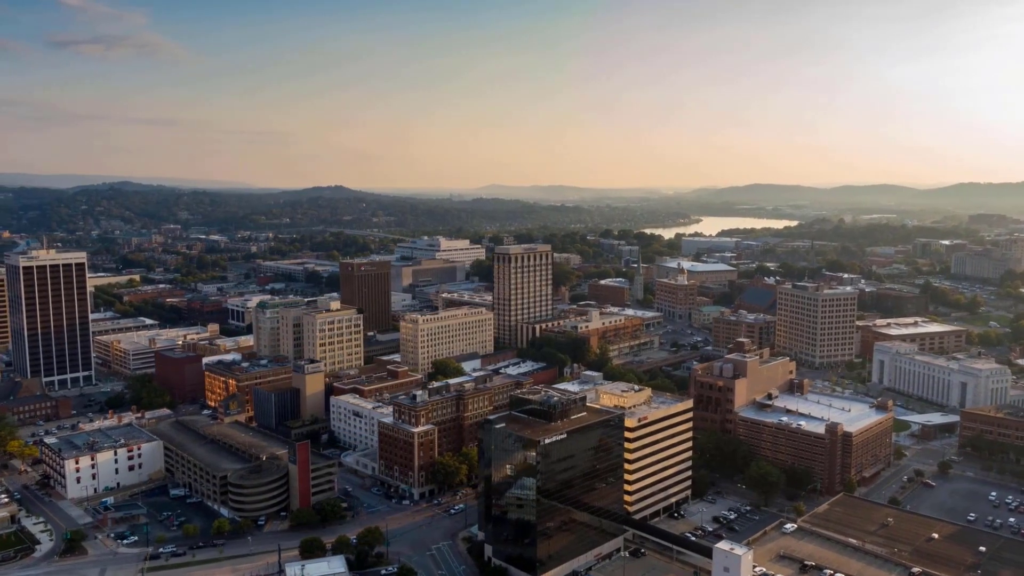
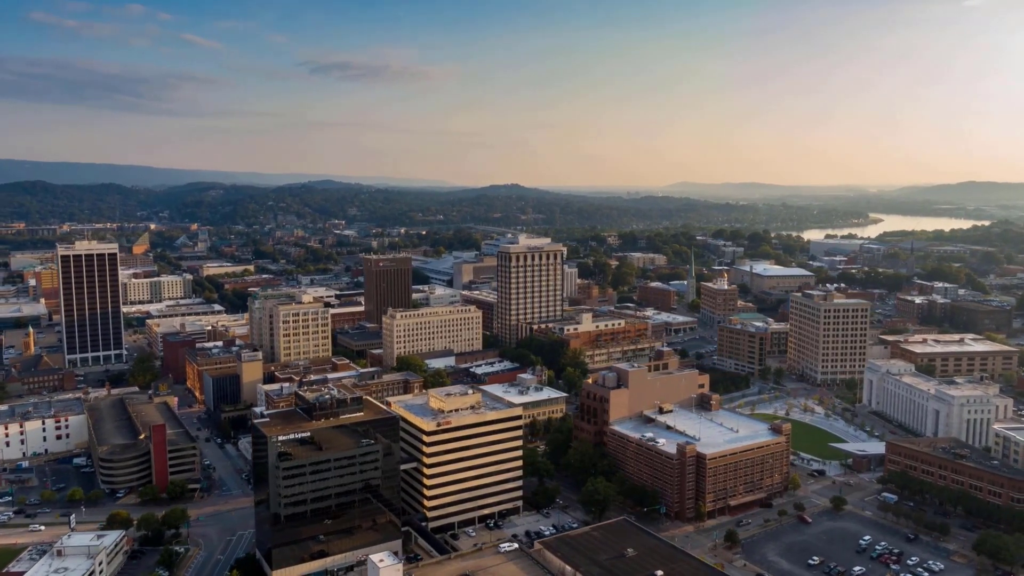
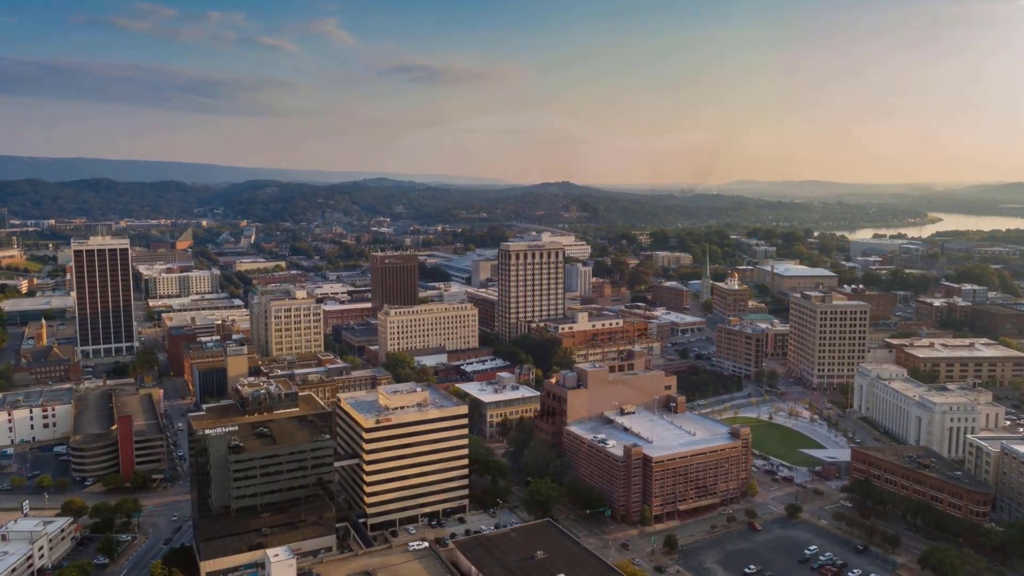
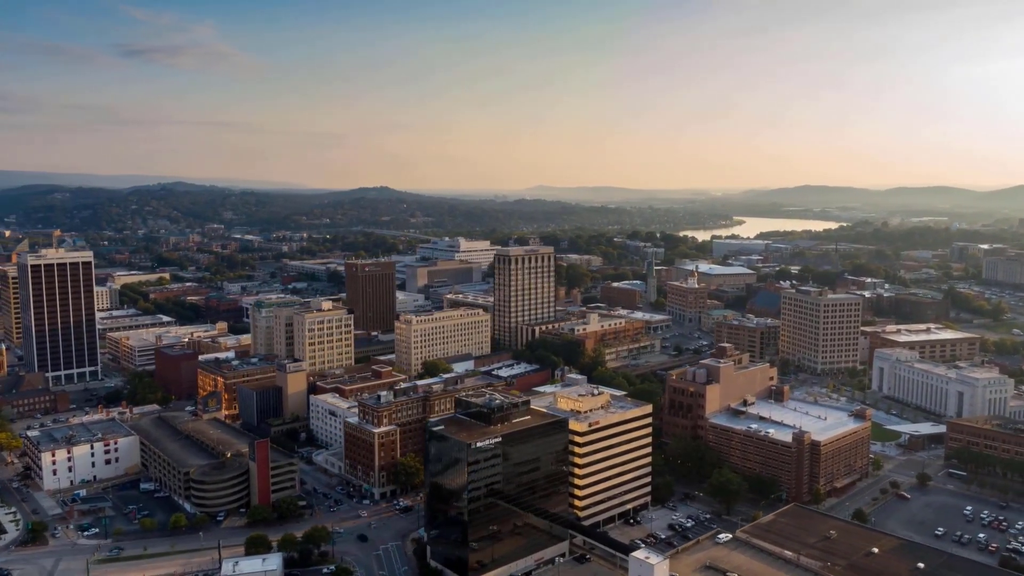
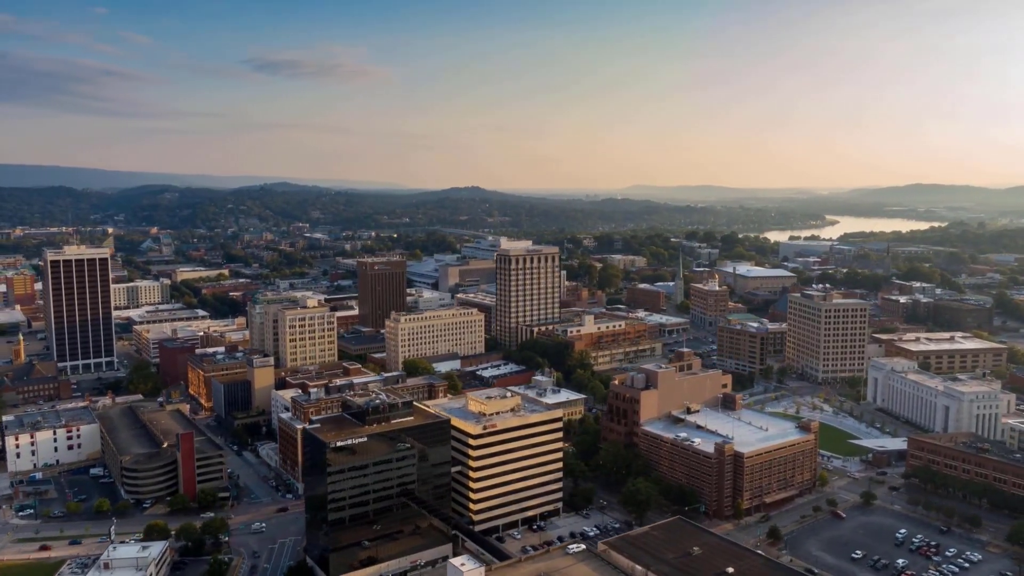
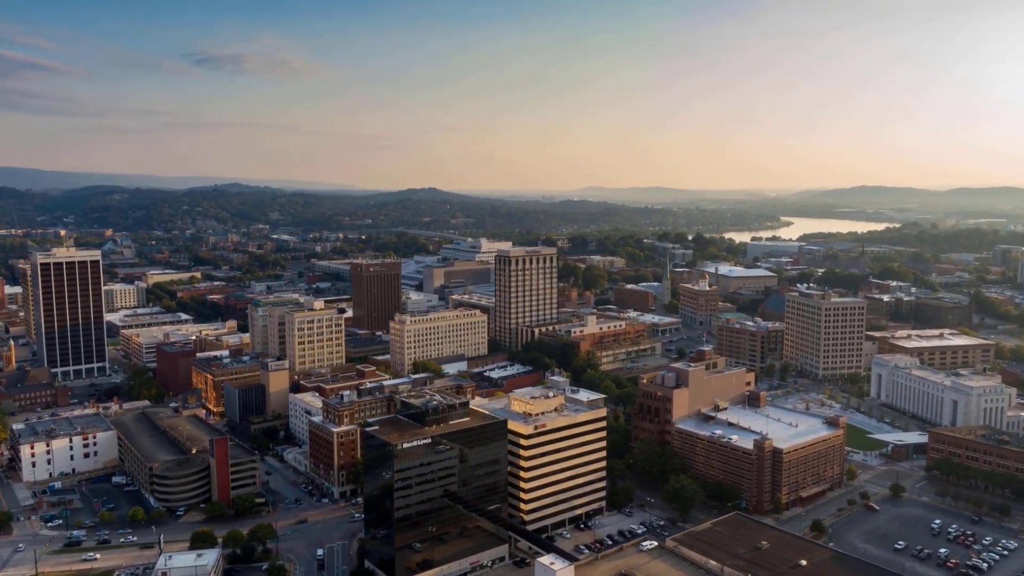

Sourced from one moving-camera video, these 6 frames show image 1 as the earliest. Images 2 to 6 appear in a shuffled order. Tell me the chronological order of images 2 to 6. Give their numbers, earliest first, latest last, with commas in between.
4, 6, 5, 2, 3
